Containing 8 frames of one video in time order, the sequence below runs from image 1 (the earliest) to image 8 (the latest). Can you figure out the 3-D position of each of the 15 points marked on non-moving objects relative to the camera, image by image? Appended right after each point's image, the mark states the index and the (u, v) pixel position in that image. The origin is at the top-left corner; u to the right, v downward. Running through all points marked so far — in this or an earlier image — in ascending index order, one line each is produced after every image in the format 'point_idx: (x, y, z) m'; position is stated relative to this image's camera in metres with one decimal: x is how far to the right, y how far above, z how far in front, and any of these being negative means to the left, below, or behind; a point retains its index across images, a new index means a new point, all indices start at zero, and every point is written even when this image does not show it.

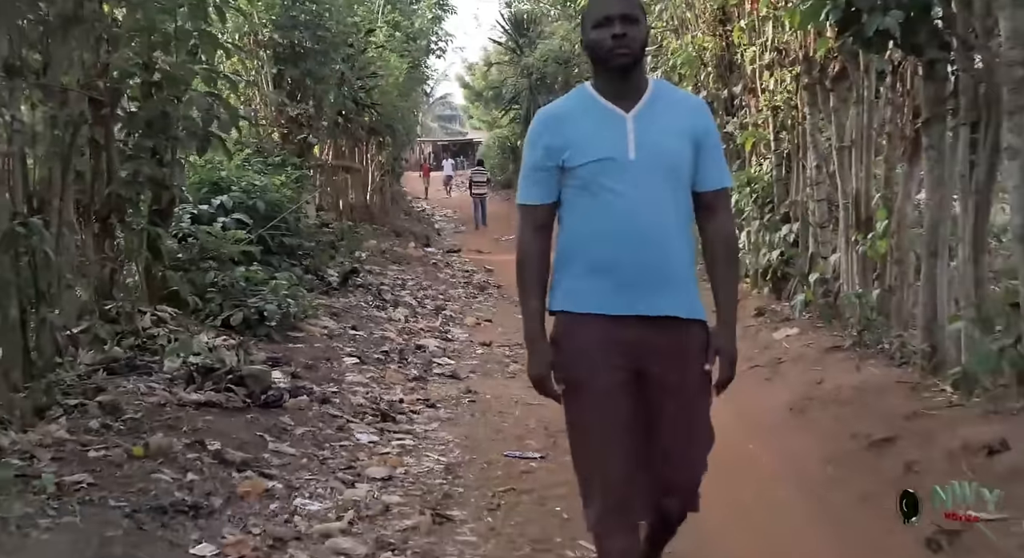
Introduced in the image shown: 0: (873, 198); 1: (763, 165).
0: (+2.1, +0.5, +6.6) m
1: (+2.1, +0.9, +9.3) m
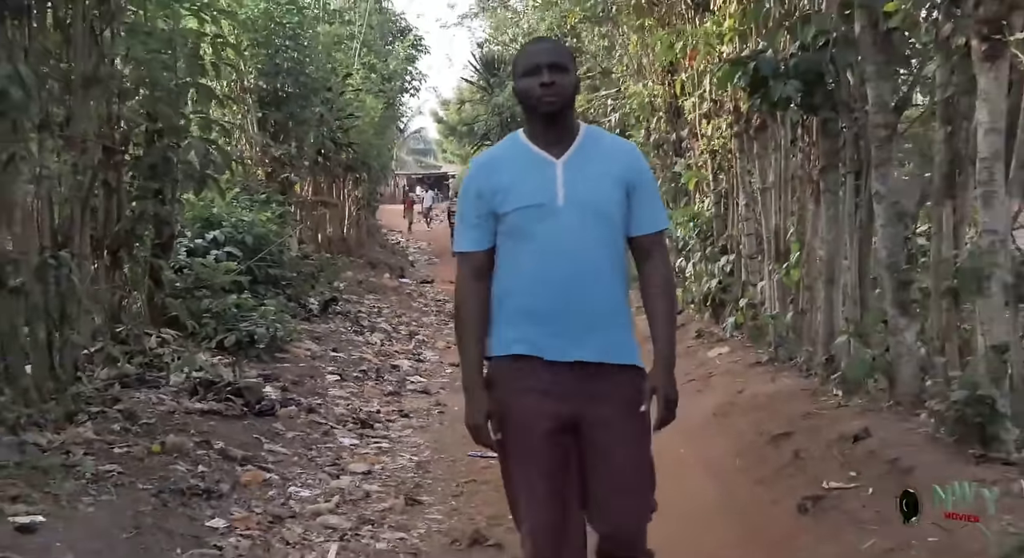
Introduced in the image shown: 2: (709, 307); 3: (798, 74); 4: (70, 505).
0: (+1.8, +0.3, +7.6) m
1: (+1.8, +0.7, +10.3) m
2: (+1.7, -0.2, +9.7) m
3: (+1.5, +1.1, +6.1) m
4: (-1.8, -0.9, +4.6) m
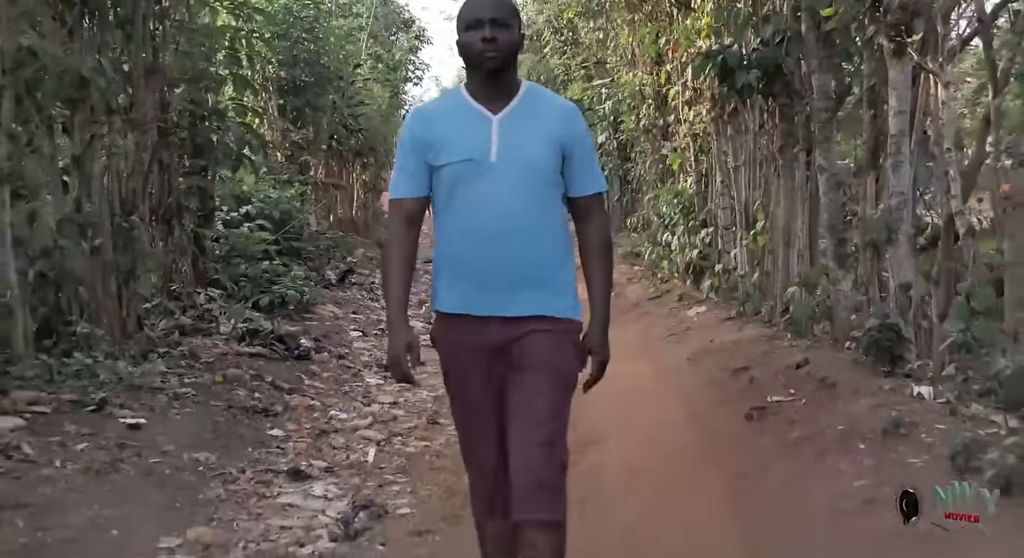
0: (+1.9, +0.6, +8.7) m
1: (+1.8, +1.0, +11.4) m
2: (+1.7, 0.0, +10.8) m
3: (+1.6, +1.3, +7.2) m
4: (-1.7, -0.7, +5.7) m
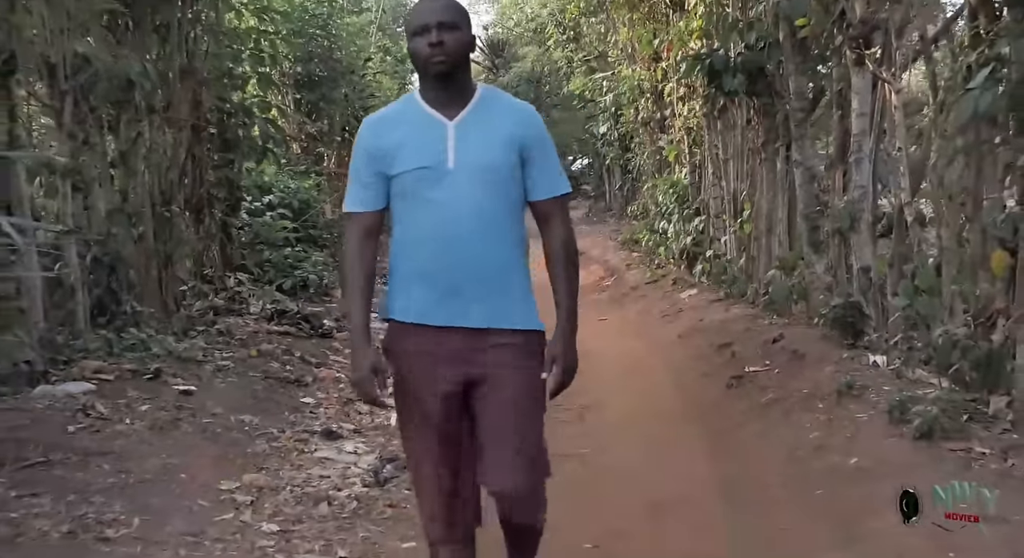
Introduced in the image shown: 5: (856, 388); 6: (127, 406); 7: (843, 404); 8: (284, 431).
0: (+1.9, +0.7, +9.4) m
1: (+1.8, +1.1, +12.1) m
2: (+1.8, +0.2, +11.5) m
3: (+1.6, +1.5, +7.8) m
4: (-1.7, -0.6, +6.4) m
5: (+1.6, -0.5, +5.3) m
6: (-1.9, -0.6, +5.5) m
7: (+1.5, -0.6, +5.2) m
8: (-1.2, -0.8, +5.9) m
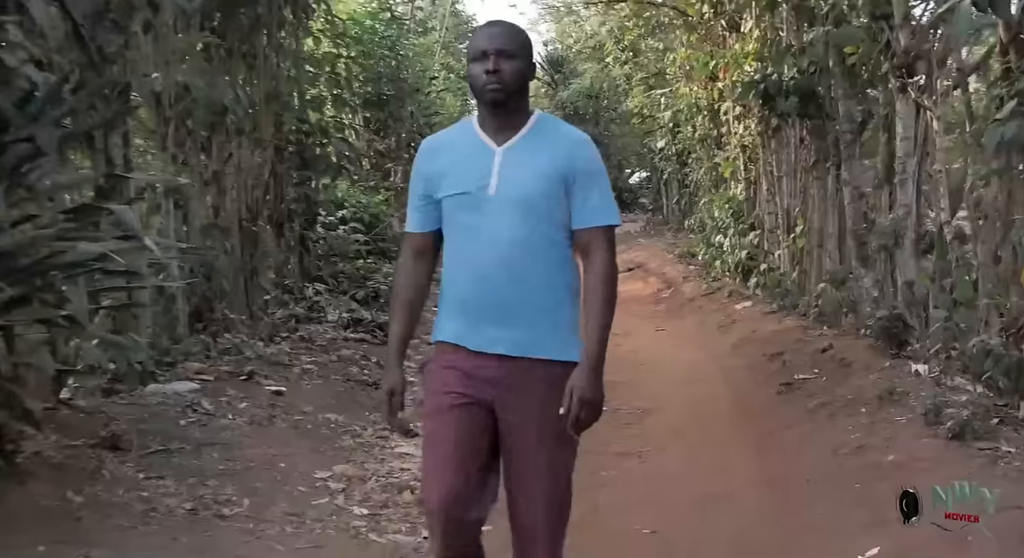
0: (+2.4, +0.6, +9.8) m
1: (+2.5, +1.0, +12.5) m
2: (+2.4, +0.1, +11.9) m
3: (+2.1, +1.4, +8.3) m
4: (-1.3, -0.6, +7.0) m
5: (+1.9, -0.6, +5.7) m
6: (-1.5, -0.7, +6.0) m
7: (+1.8, -0.6, +5.6) m
8: (-0.8, -0.8, +6.4) m
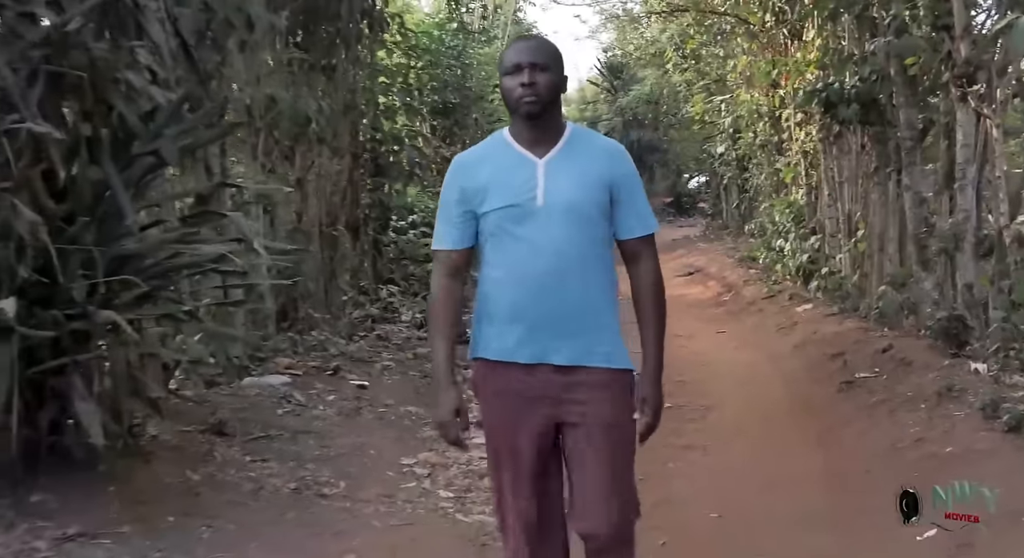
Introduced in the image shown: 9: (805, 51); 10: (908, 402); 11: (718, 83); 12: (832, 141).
0: (+3.0, +0.5, +10.0) m
1: (+3.2, +1.0, +12.7) m
2: (+3.1, 0.0, +12.1) m
3: (+2.6, +1.3, +8.5) m
4: (-0.9, -0.6, +7.3) m
5: (+2.3, -0.6, +6.0) m
6: (-1.1, -0.7, +6.4) m
7: (+2.2, -0.6, +5.9) m
8: (-0.4, -0.9, +6.8) m
9: (+2.8, +2.2, +10.7) m
10: (+2.1, -0.7, +6.1) m
11: (+3.1, +2.9, +17.0) m
12: (+2.9, +1.3, +10.4) m
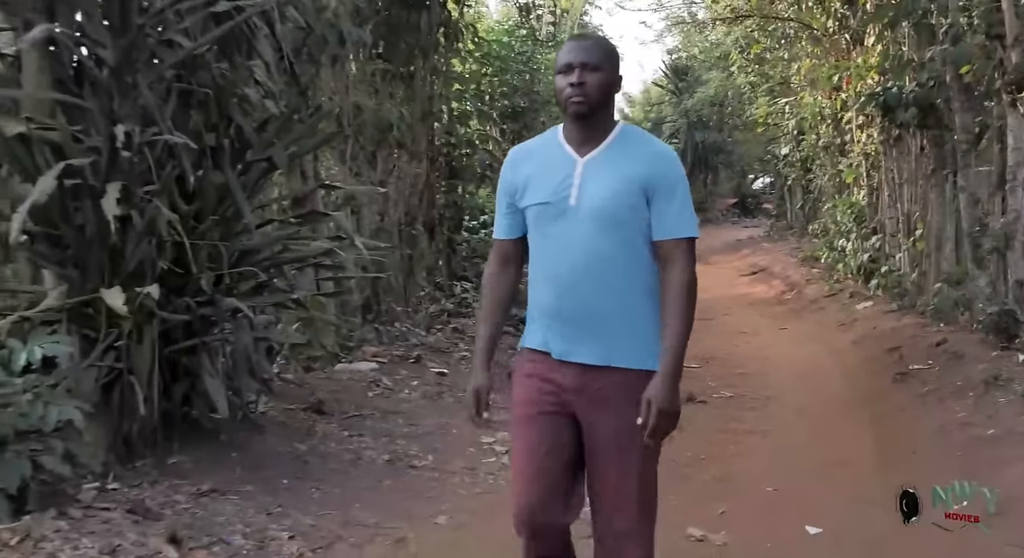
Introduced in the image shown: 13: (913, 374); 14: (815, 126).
0: (+3.7, +0.6, +10.3) m
1: (+4.0, +1.0, +13.0) m
2: (+3.8, 0.0, +12.4) m
3: (+3.1, +1.4, +8.8) m
4: (-0.4, -0.6, +7.9) m
5: (+2.7, -0.6, +6.3) m
6: (-0.7, -0.6, +7.0) m
7: (+2.6, -0.6, +6.2) m
8: (0.0, -0.8, +7.3) m
9: (+3.5, +2.2, +11.1) m
10: (+2.6, -0.6, +6.5) m
11: (+4.1, +2.9, +17.3) m
12: (+3.6, +1.3, +10.7) m
13: (+2.6, -0.6, +7.3) m
14: (+4.0, +2.0, +14.9) m
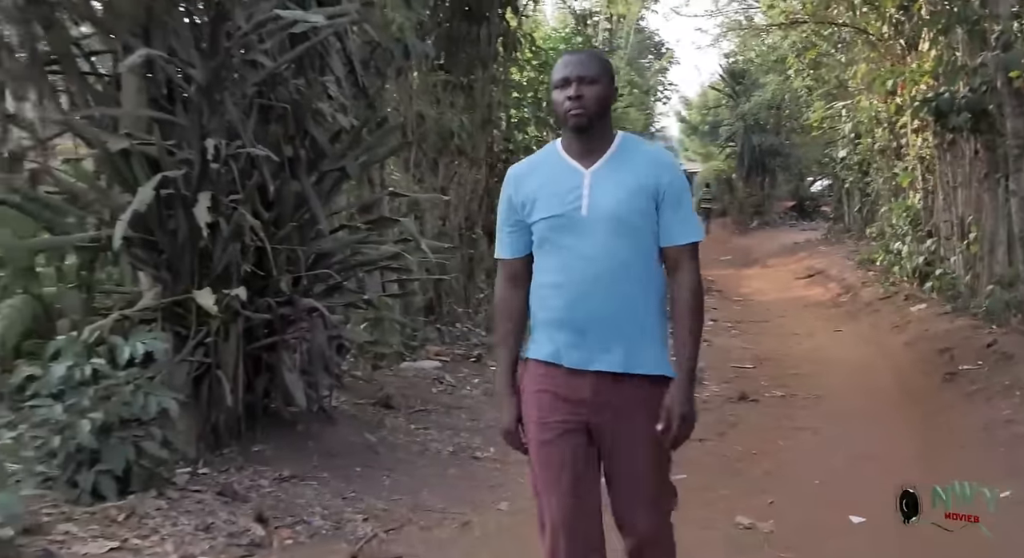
0: (+4.2, +0.5, +10.4) m
1: (+4.7, +0.9, +13.1) m
2: (+4.5, 0.0, +12.5) m
3: (+3.6, +1.3, +9.0) m
4: (0.0, -0.6, +8.2) m
5: (+3.1, -0.6, +6.5) m
6: (-0.3, -0.6, +7.3) m
7: (+3.0, -0.6, +6.4) m
8: (+0.4, -0.8, +7.6) m
9: (+4.0, +2.2, +11.2) m
10: (+2.9, -0.7, +6.7) m
11: (+5.0, +2.9, +17.4) m
12: (+4.1, +1.3, +10.8) m
13: (+3.0, -0.6, +7.5) m
14: (+4.7, +2.0, +14.9) m
